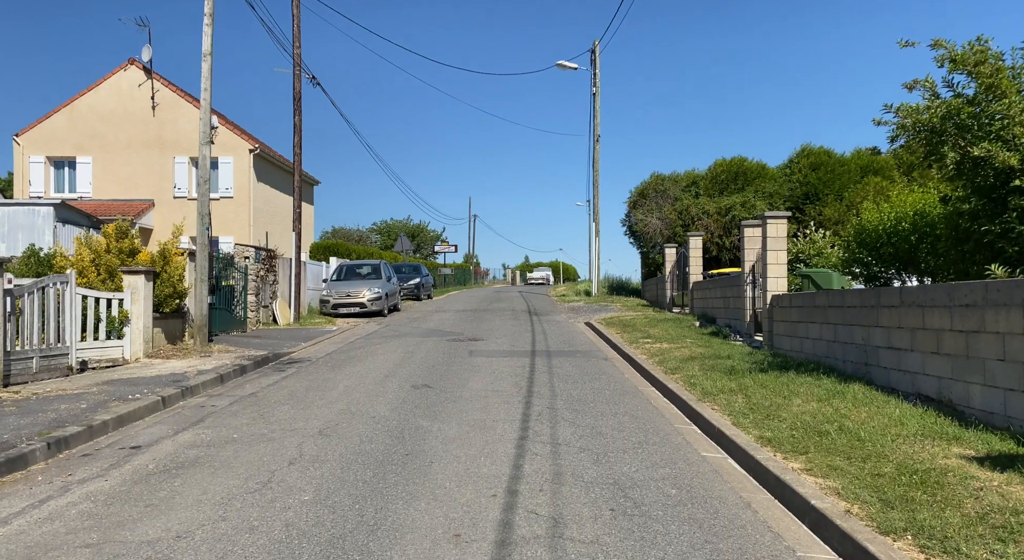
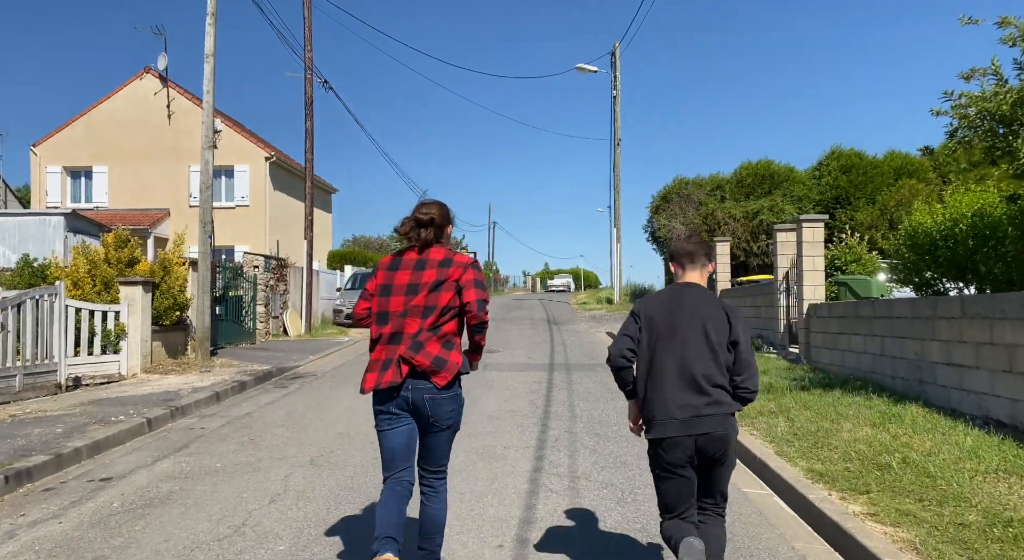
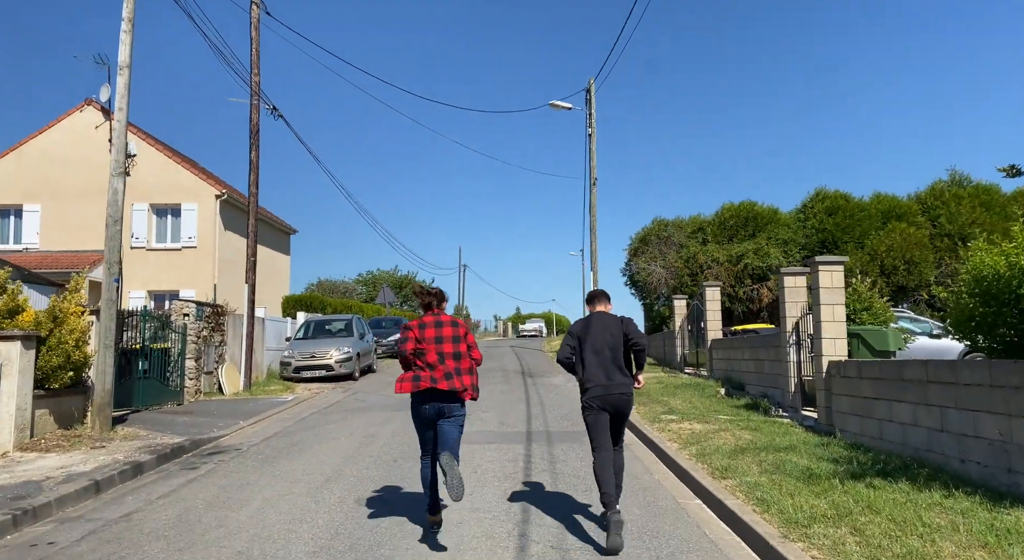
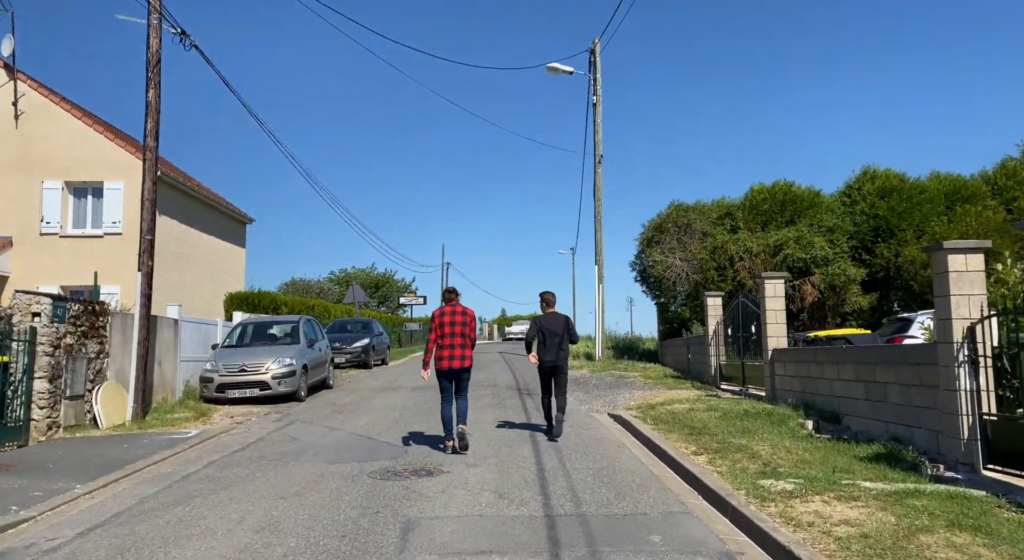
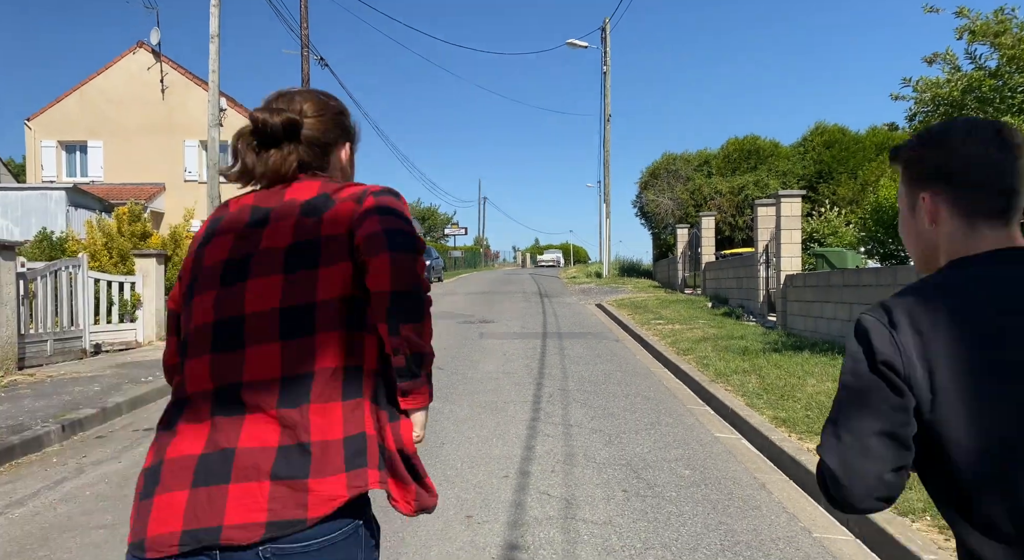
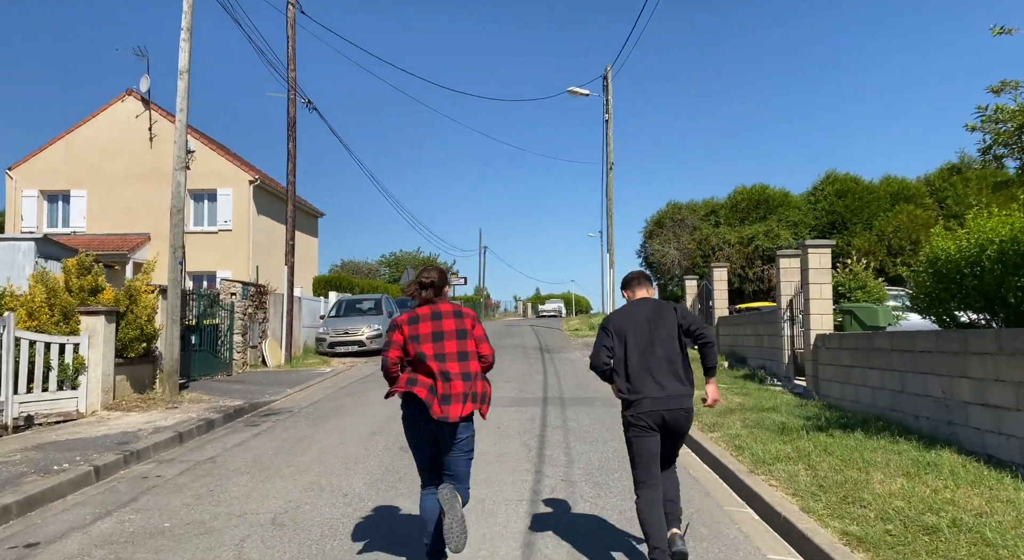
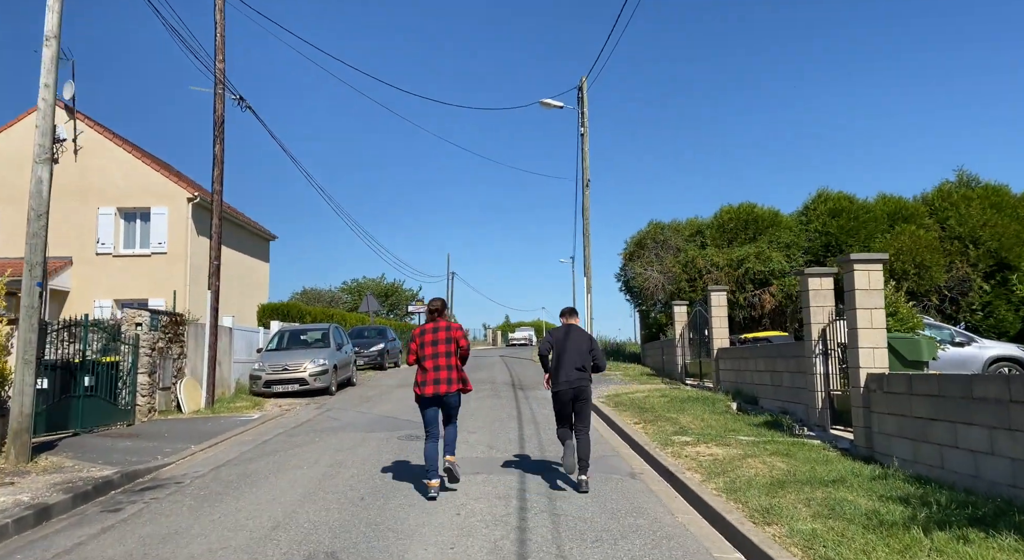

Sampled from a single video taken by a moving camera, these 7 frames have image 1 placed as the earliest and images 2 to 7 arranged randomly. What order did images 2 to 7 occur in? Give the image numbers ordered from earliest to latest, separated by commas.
5, 2, 6, 3, 7, 4
